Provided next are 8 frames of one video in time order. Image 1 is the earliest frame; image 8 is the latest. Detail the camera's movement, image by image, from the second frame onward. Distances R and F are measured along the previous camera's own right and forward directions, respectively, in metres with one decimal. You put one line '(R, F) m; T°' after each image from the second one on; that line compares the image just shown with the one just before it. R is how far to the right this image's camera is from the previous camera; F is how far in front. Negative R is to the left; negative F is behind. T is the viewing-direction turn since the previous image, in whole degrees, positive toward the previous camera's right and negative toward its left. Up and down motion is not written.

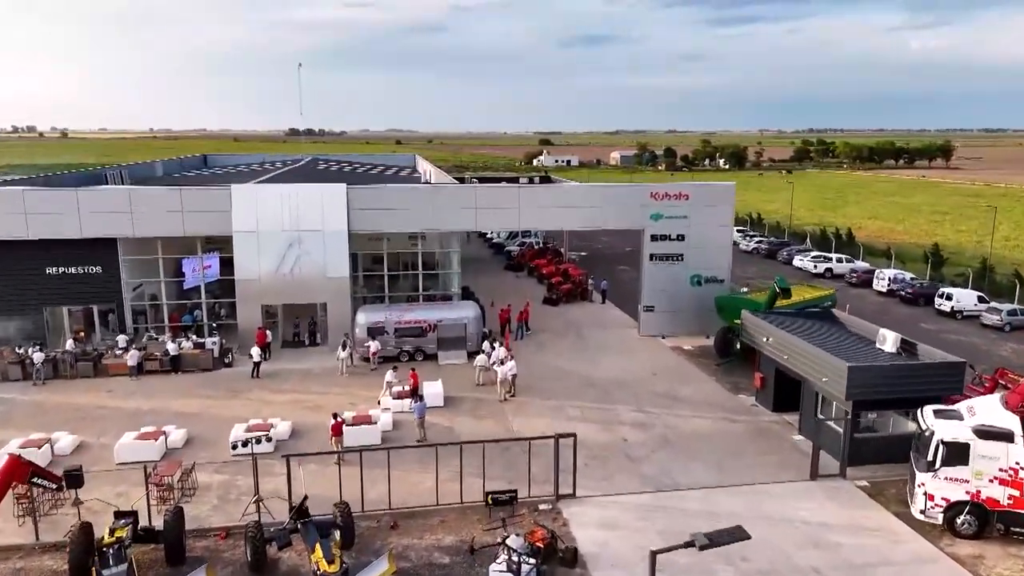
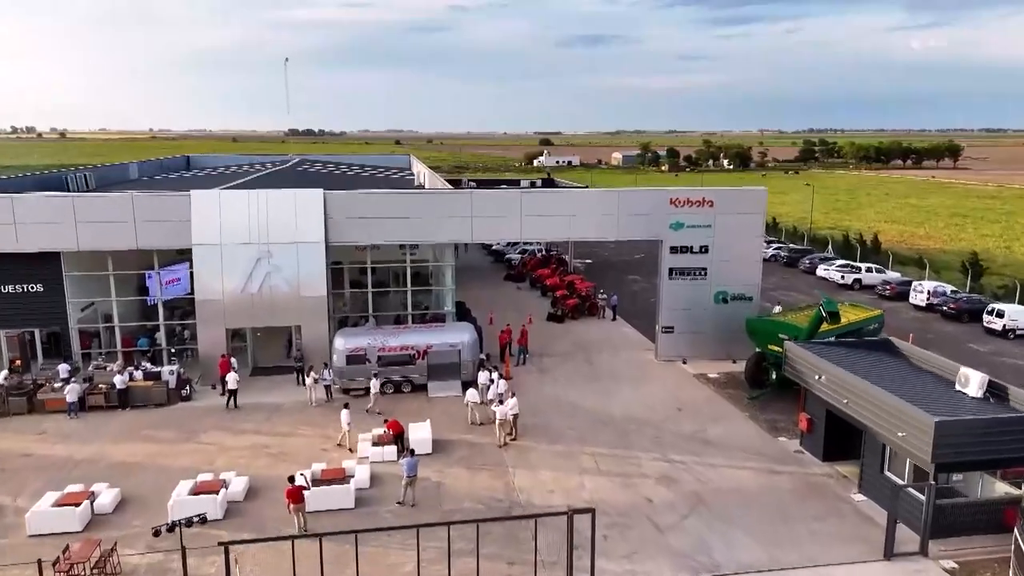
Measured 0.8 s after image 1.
(0.0, +3.2) m; 0°
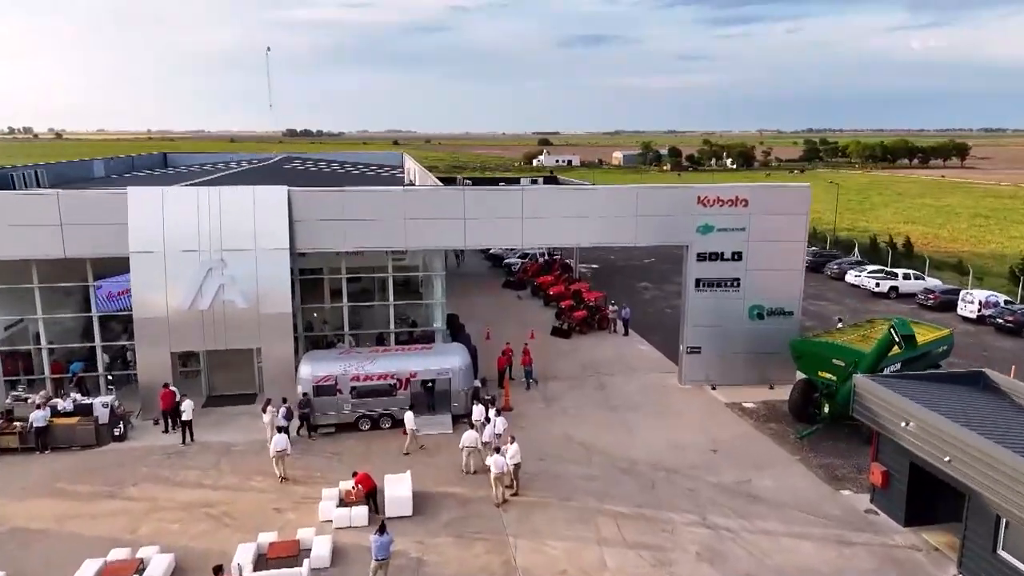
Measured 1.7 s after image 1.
(0.0, +3.6) m; 0°
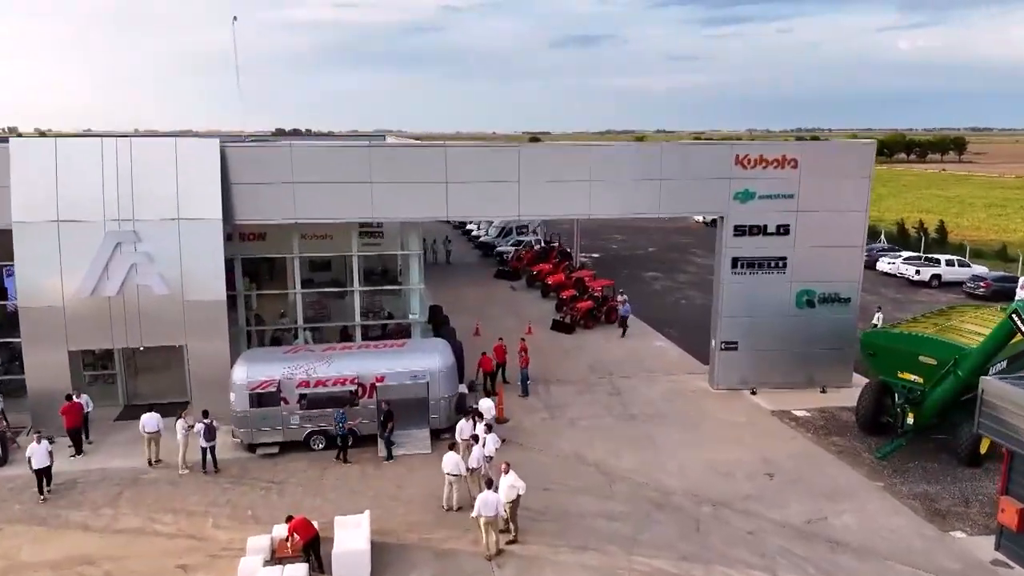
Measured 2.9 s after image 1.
(-0.1, +4.0) m; +1°
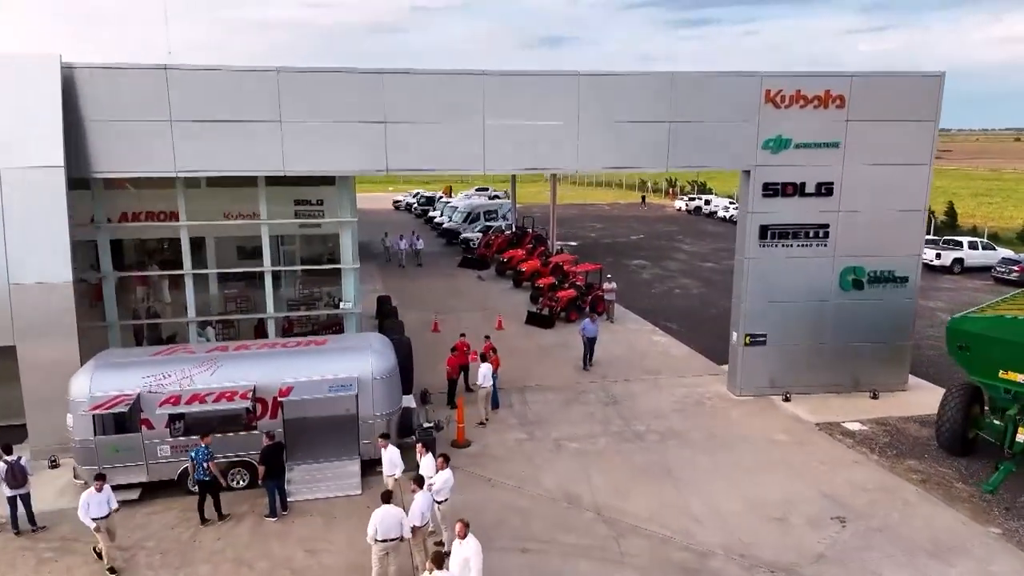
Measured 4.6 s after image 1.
(+0.1, +4.0) m; +2°
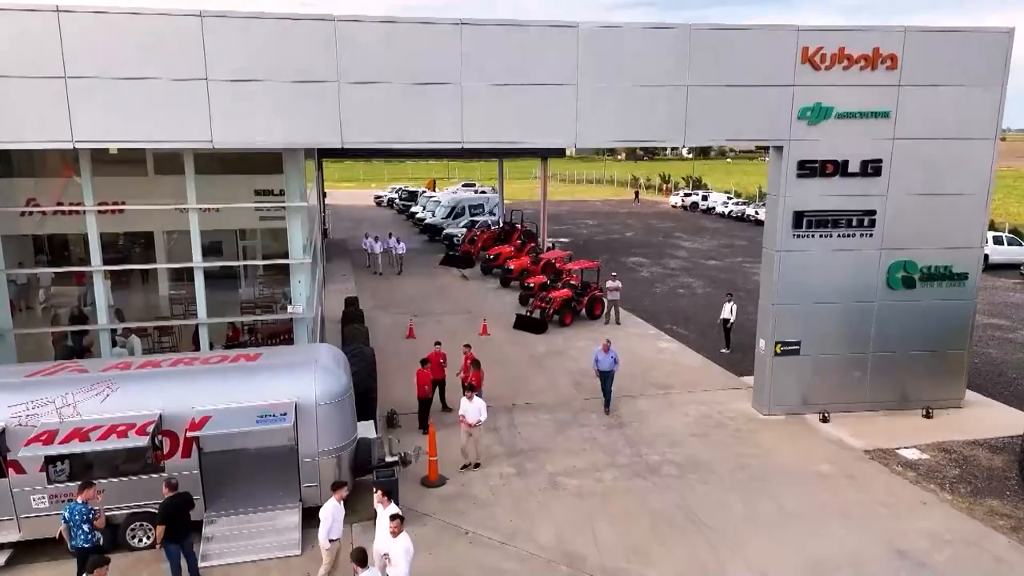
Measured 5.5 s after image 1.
(+0.1, +2.2) m; +1°
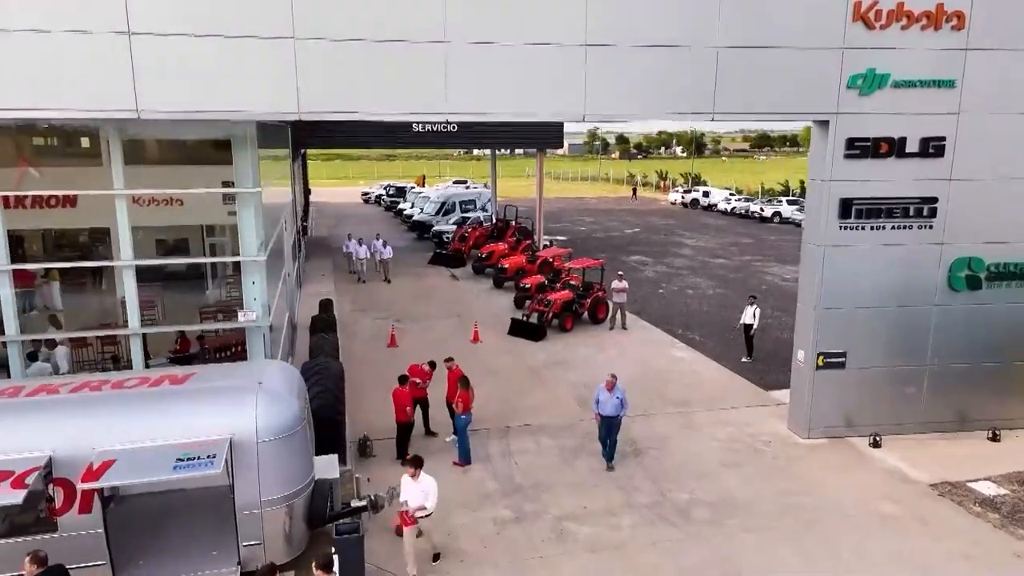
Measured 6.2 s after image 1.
(0.0, +1.7) m; +1°
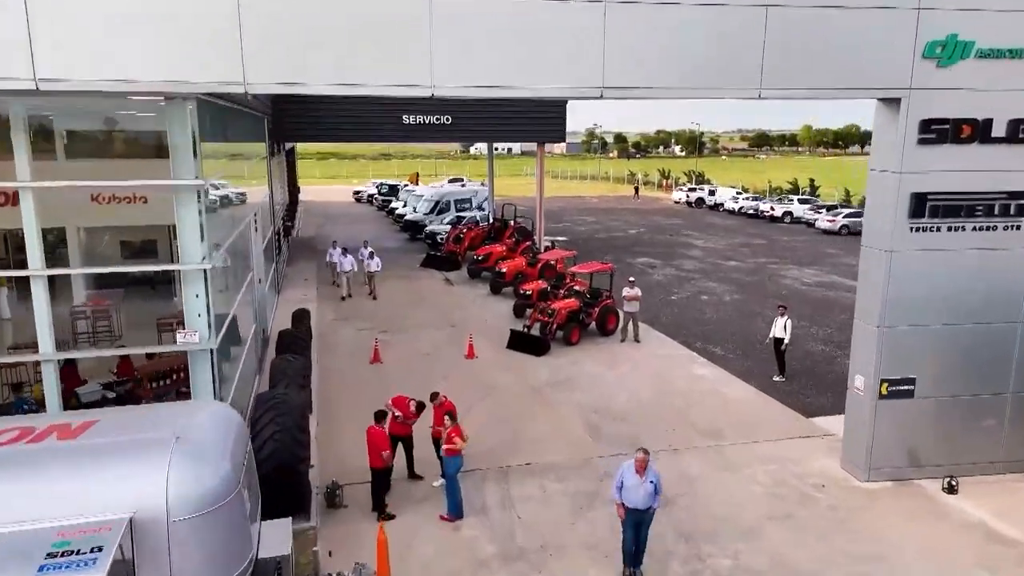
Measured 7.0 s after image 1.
(0.0, +1.6) m; 0°
